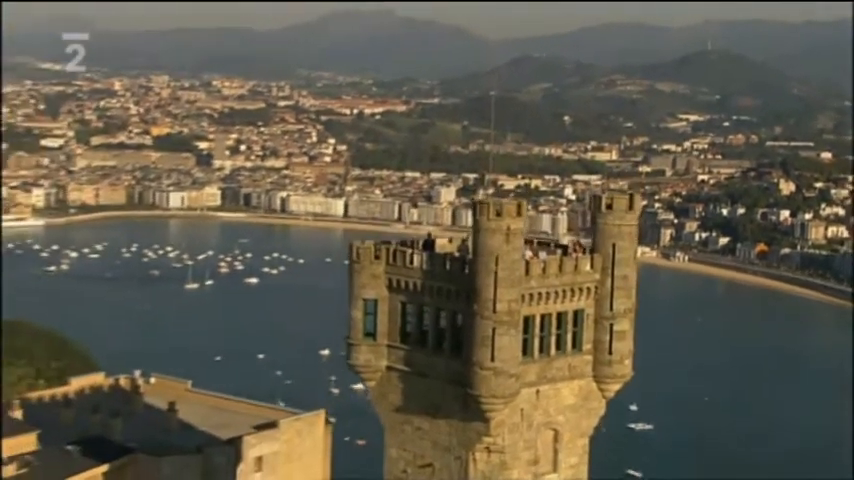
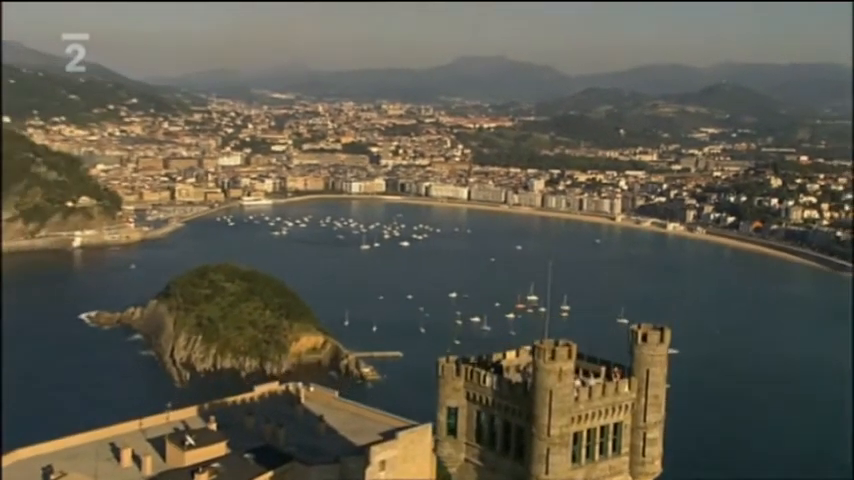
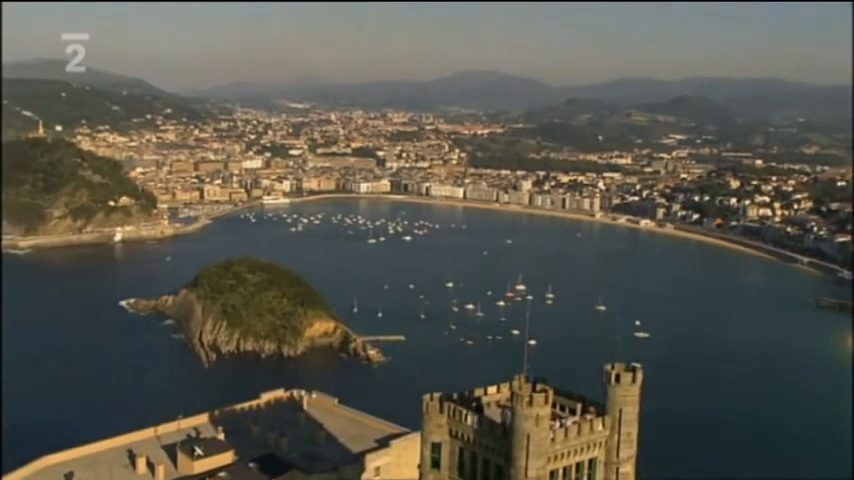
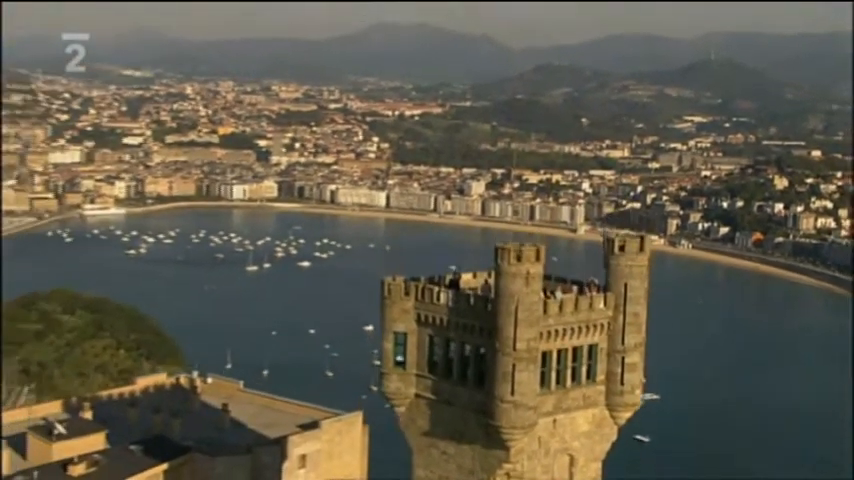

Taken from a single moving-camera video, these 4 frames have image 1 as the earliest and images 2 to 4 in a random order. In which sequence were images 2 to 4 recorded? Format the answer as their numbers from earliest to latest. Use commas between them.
4, 2, 3
